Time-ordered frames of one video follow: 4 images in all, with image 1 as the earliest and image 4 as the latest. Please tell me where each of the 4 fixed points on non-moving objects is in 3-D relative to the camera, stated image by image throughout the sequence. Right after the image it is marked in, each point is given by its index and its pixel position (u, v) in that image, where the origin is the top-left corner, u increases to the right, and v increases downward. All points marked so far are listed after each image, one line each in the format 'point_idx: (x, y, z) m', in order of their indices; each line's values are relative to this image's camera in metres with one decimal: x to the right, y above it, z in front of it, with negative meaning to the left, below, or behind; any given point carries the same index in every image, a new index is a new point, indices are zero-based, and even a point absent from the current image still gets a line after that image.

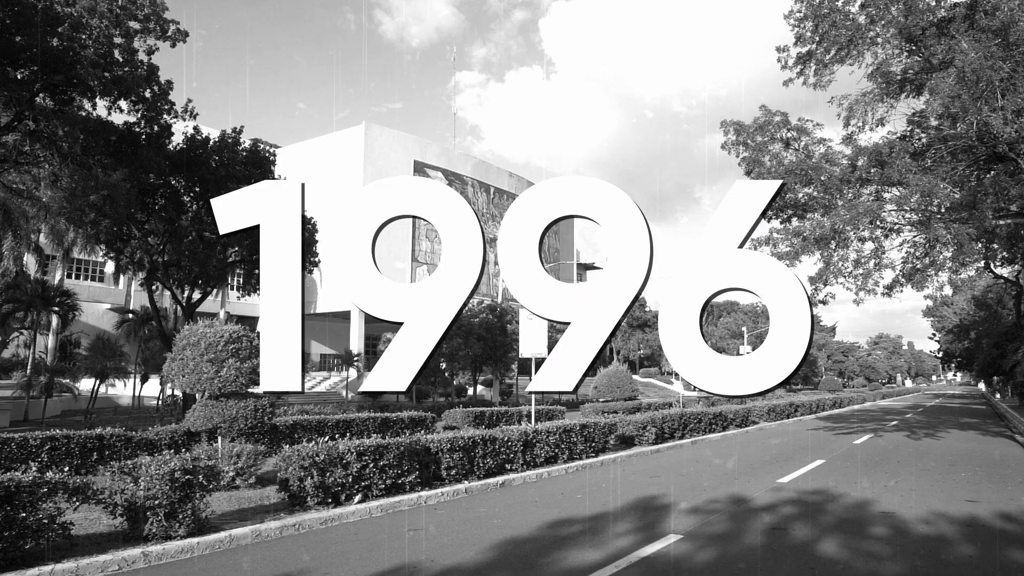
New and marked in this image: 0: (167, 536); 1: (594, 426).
0: (-3.3, -2.4, +6.3) m
1: (+1.7, -2.9, +13.5) m
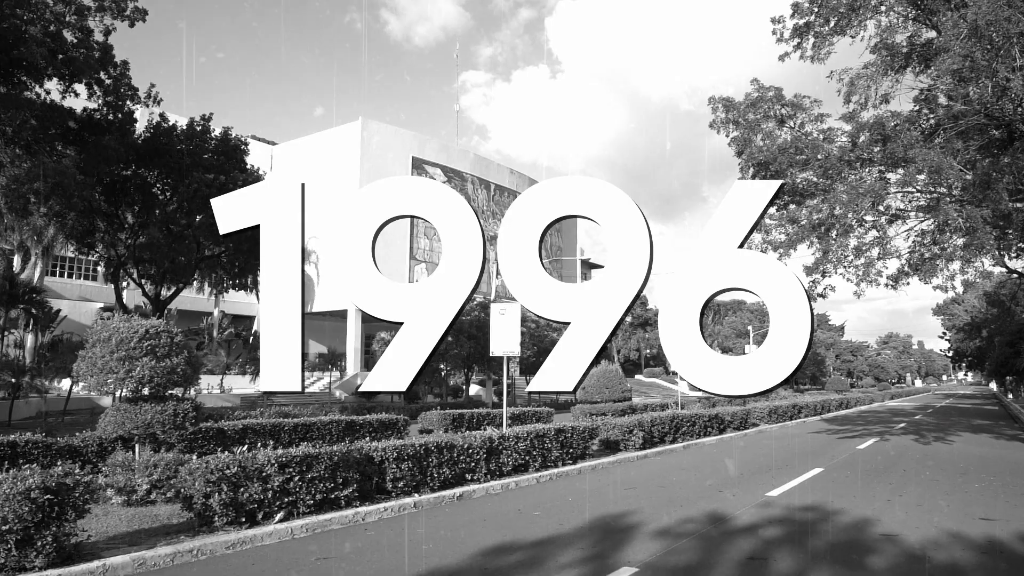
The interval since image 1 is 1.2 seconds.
0: (-4.0, -2.3, +5.3) m
1: (+1.1, -2.7, +12.5) m
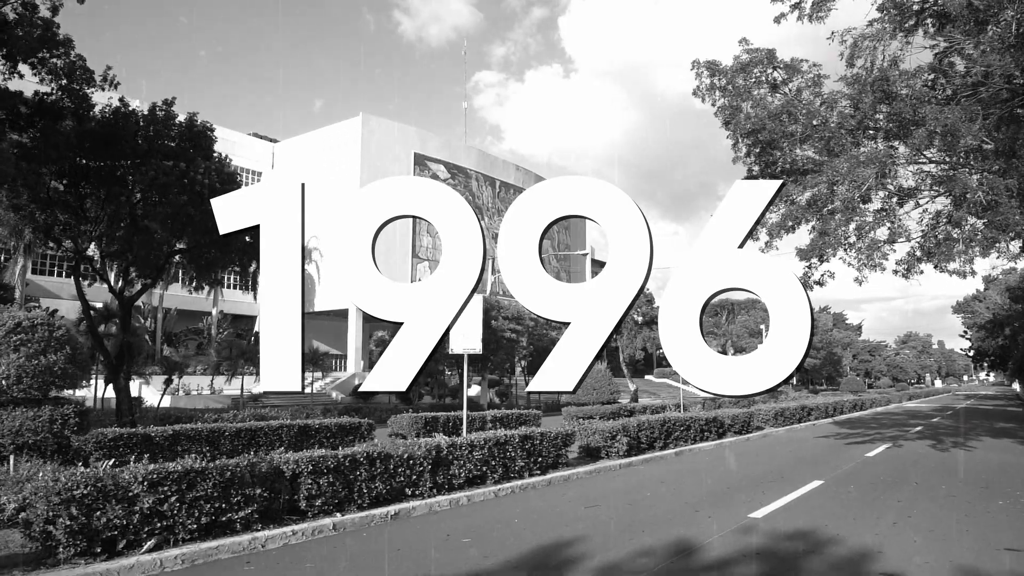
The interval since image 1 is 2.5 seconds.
0: (-4.7, -2.1, +4.1) m
1: (+0.5, -2.5, +11.2) m
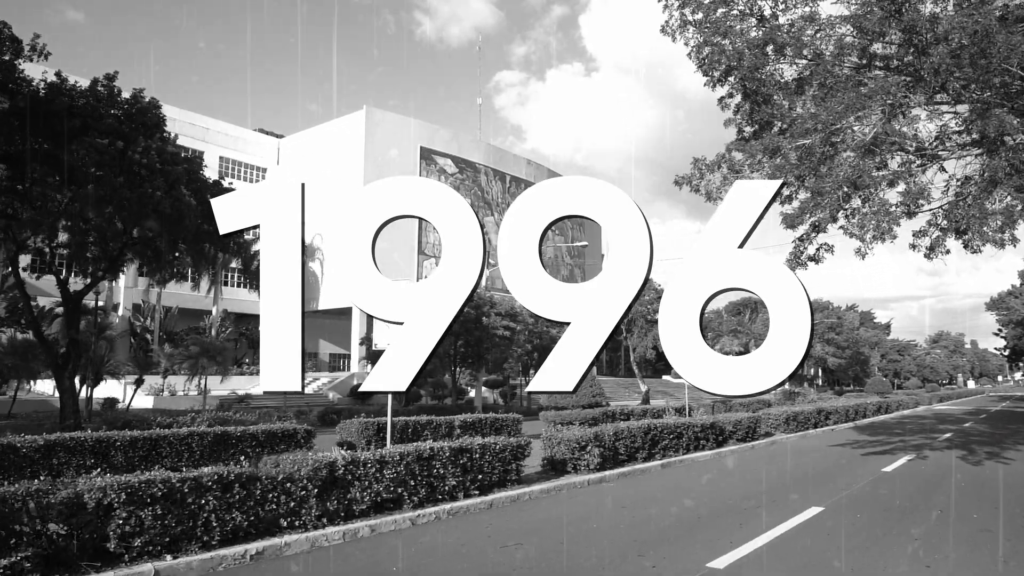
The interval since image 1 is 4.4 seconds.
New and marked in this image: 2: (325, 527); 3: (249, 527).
0: (-5.9, -1.9, +2.5) m
1: (-0.4, -2.3, +9.3) m
2: (-2.0, -2.5, +7.0) m
3: (-2.6, -2.3, +6.5) m
